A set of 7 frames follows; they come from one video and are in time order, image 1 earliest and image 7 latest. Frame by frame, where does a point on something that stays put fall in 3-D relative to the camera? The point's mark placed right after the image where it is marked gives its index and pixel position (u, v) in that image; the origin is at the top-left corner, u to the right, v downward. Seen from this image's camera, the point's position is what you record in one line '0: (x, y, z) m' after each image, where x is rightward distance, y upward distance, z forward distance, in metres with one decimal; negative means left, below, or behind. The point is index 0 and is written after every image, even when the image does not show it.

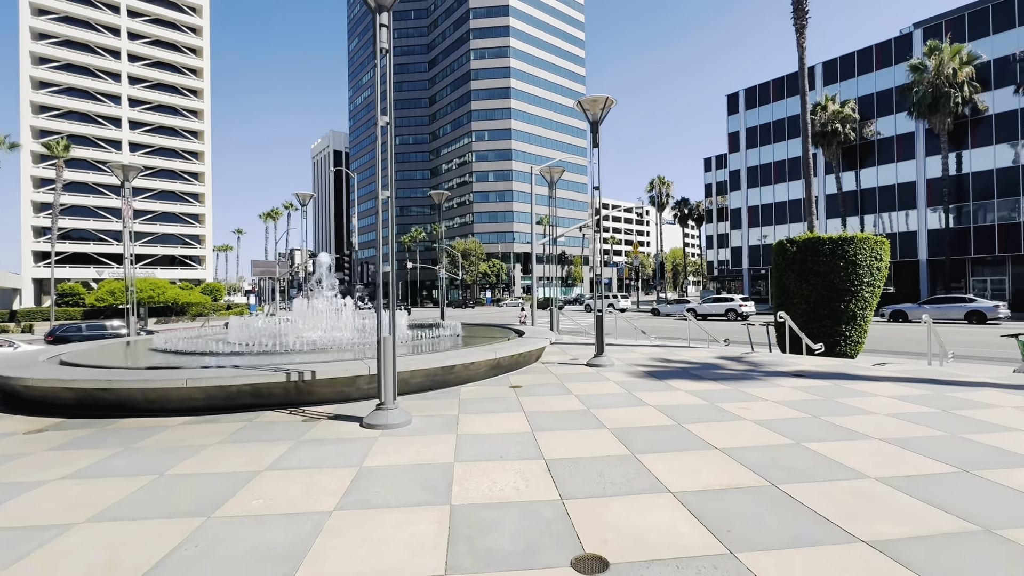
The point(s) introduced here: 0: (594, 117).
0: (+2.1, +4.4, +12.1) m
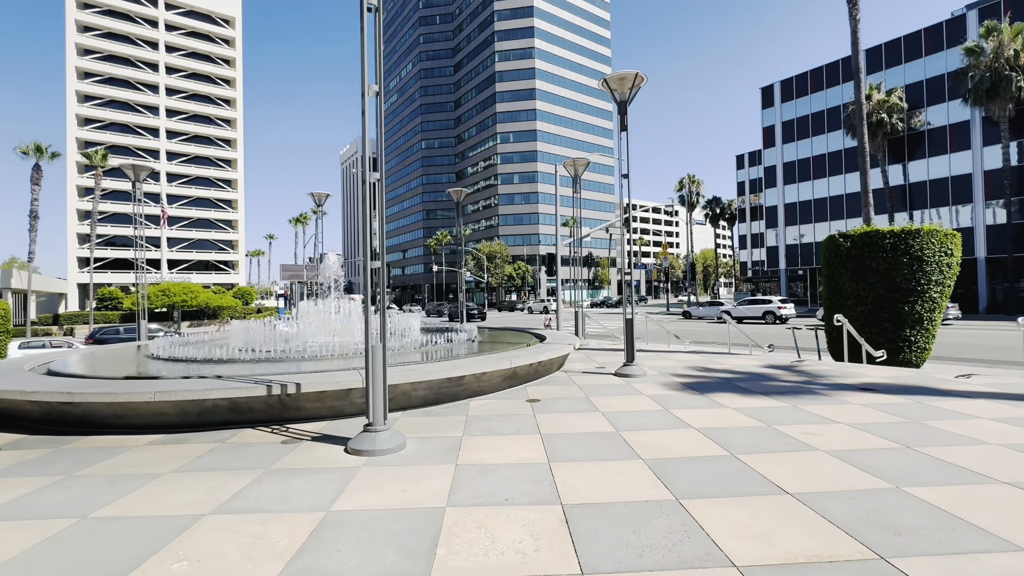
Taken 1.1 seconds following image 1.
0: (+2.5, +4.4, +10.8) m
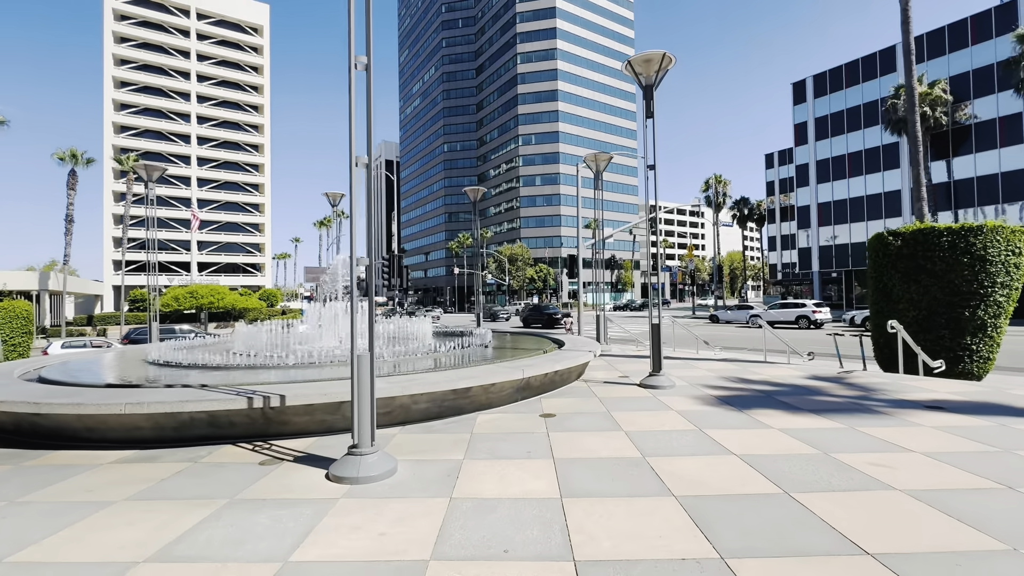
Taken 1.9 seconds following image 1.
0: (+2.8, +4.3, +9.9) m
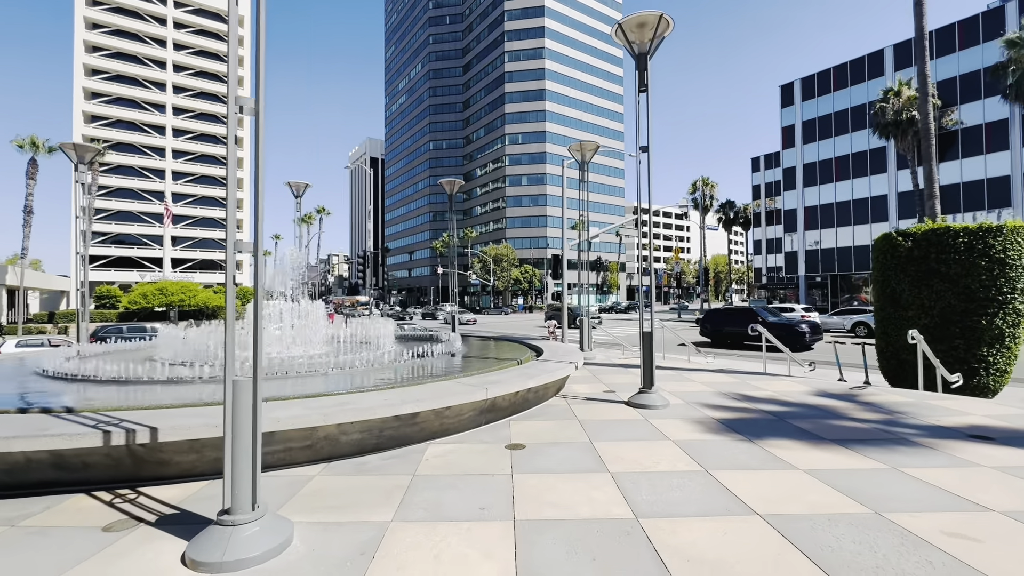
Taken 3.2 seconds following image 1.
0: (+2.3, +4.3, +8.5) m
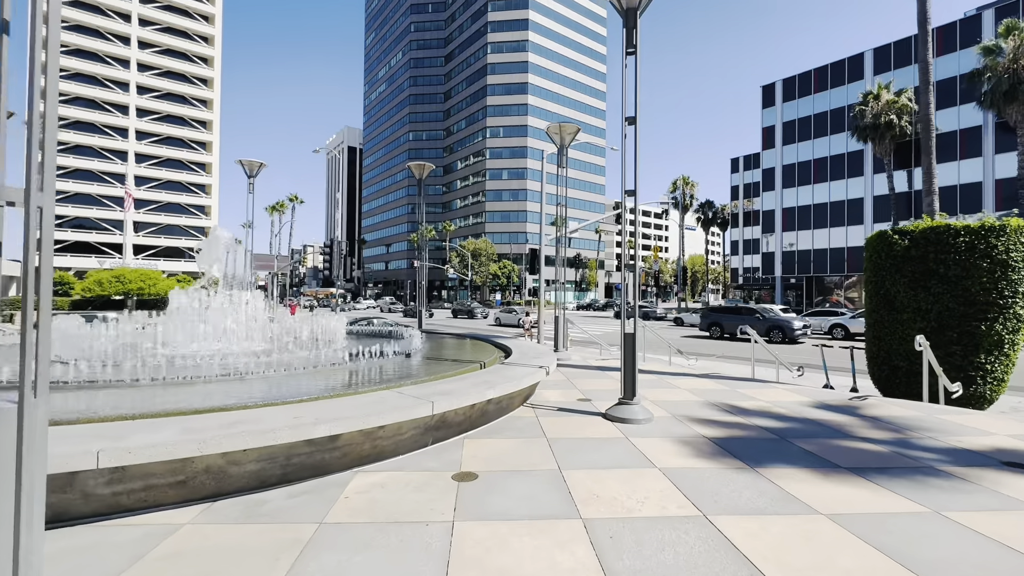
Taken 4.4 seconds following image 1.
0: (+1.8, +4.4, +7.3) m
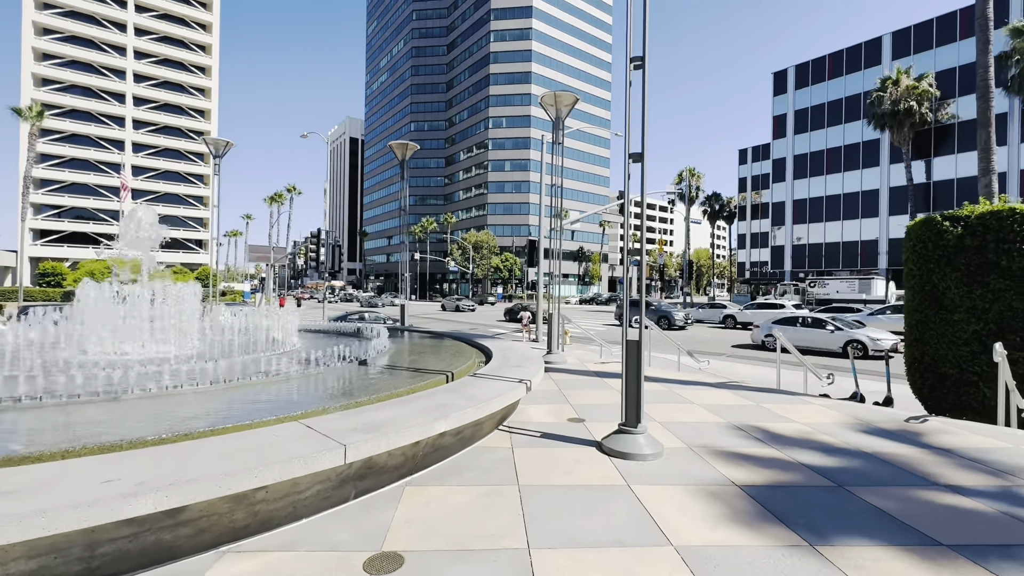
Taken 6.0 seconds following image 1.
0: (+1.5, +4.5, +5.6) m
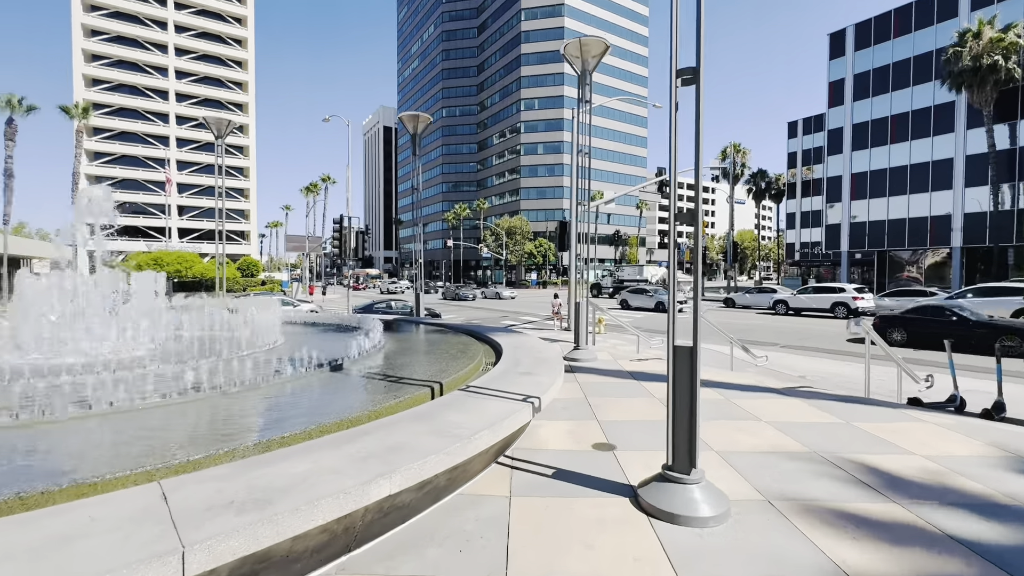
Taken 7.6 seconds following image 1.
0: (+1.4, +4.6, +3.7) m
